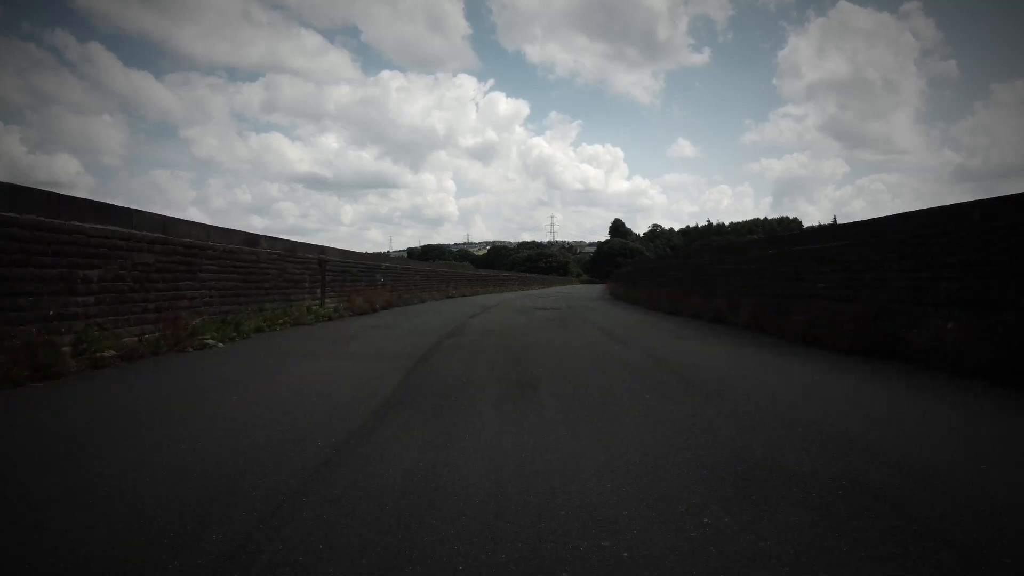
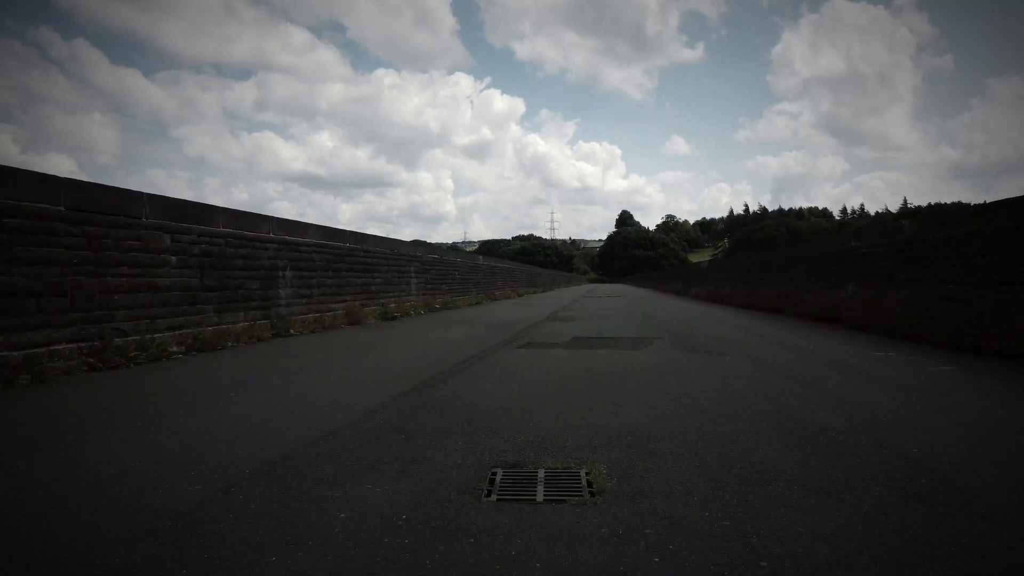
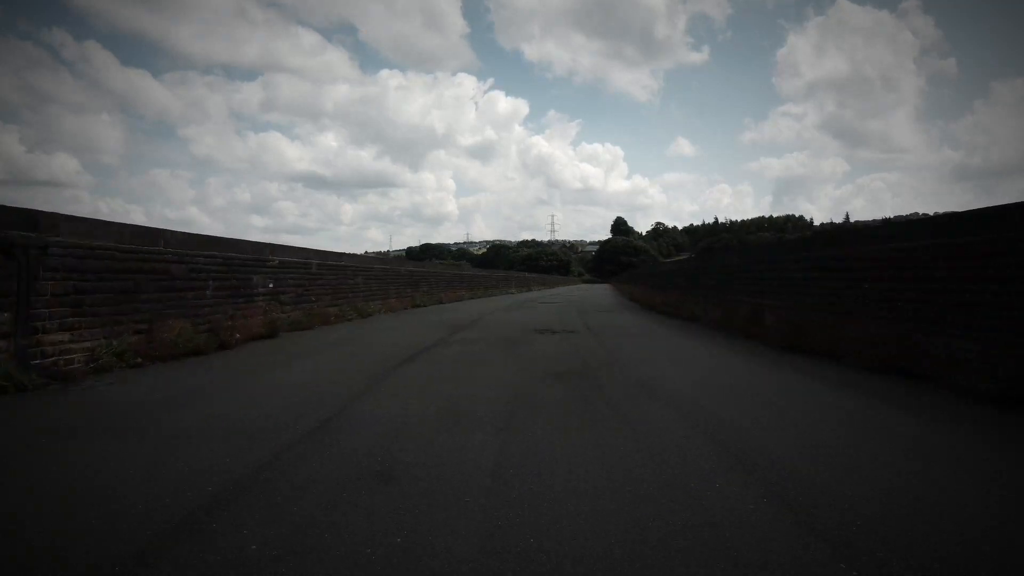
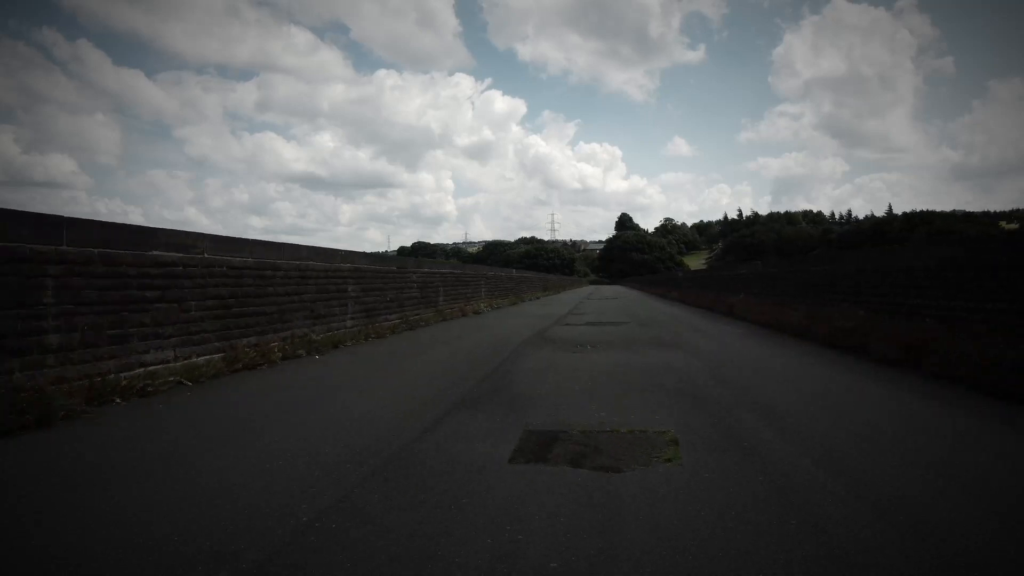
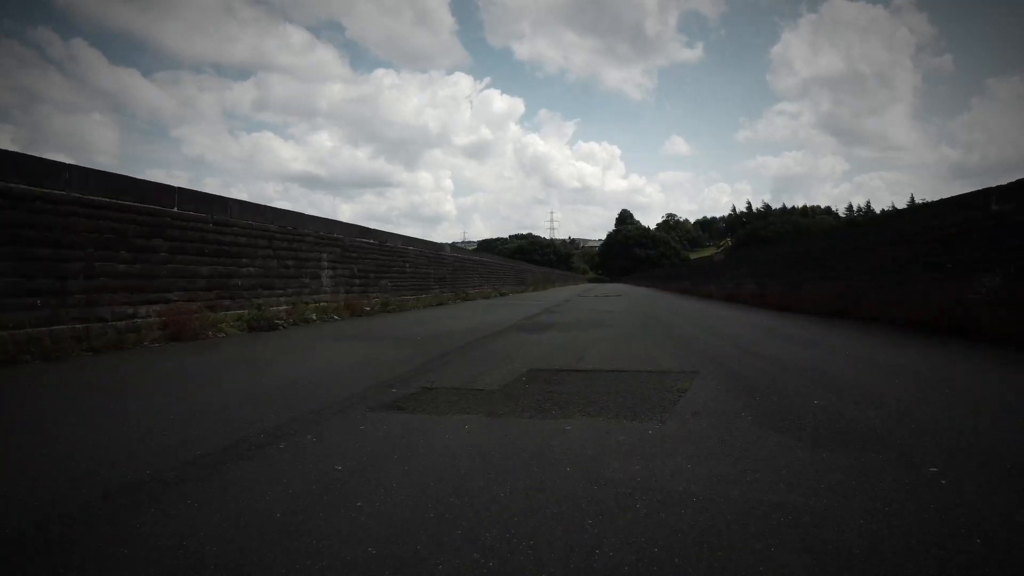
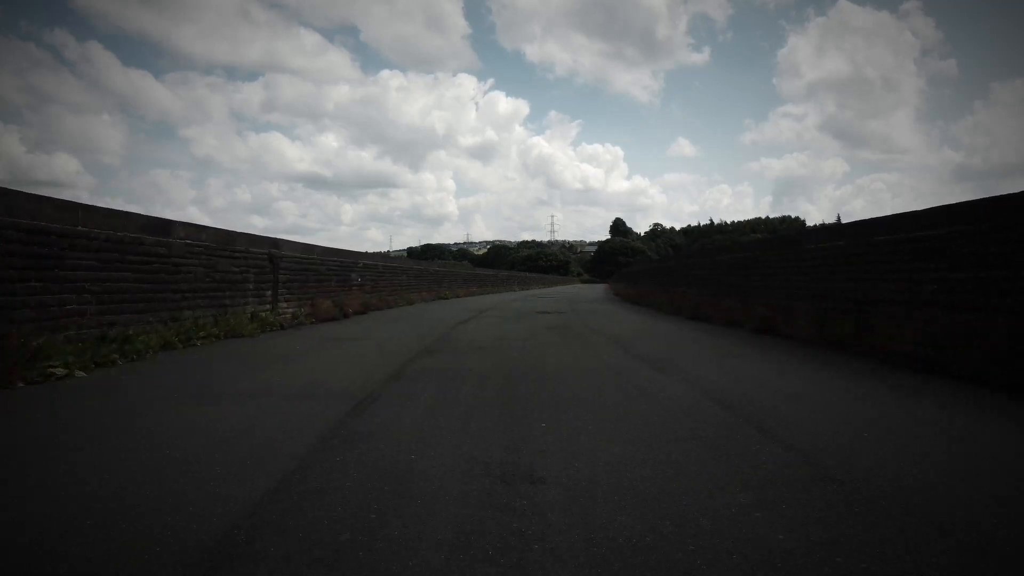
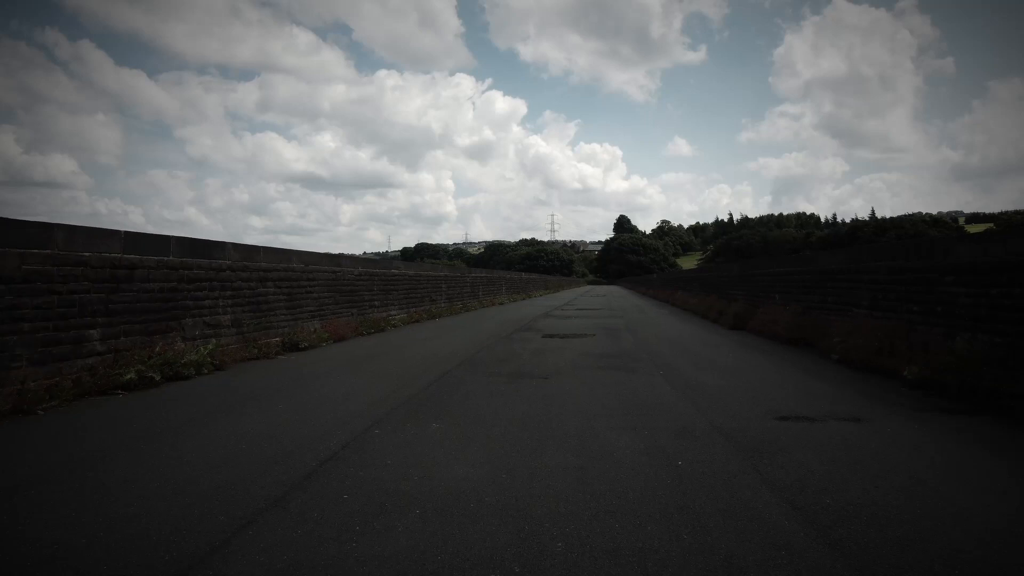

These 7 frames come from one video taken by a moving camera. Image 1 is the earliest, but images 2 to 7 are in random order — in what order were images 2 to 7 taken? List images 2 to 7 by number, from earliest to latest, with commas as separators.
6, 3, 7, 4, 2, 5
